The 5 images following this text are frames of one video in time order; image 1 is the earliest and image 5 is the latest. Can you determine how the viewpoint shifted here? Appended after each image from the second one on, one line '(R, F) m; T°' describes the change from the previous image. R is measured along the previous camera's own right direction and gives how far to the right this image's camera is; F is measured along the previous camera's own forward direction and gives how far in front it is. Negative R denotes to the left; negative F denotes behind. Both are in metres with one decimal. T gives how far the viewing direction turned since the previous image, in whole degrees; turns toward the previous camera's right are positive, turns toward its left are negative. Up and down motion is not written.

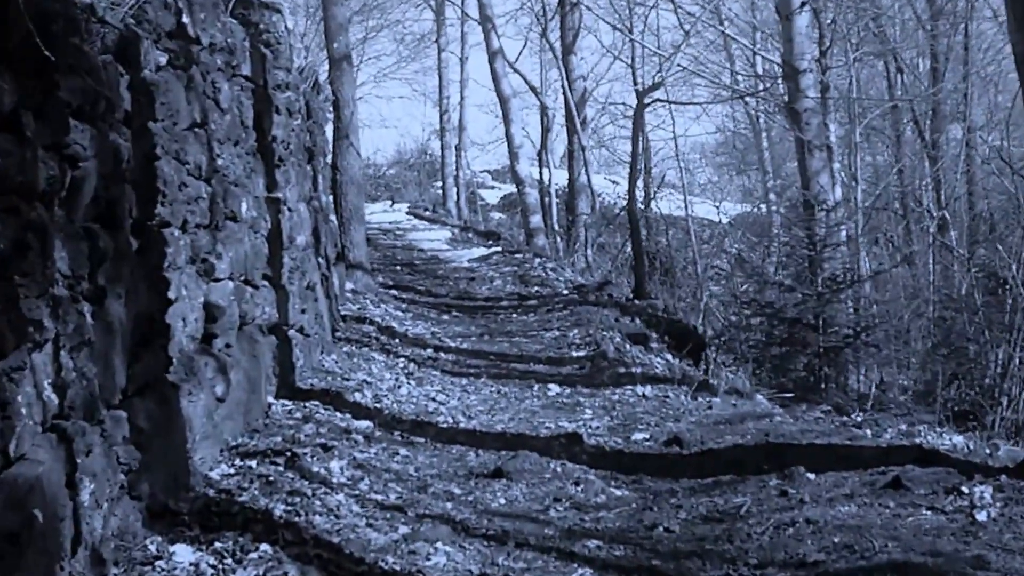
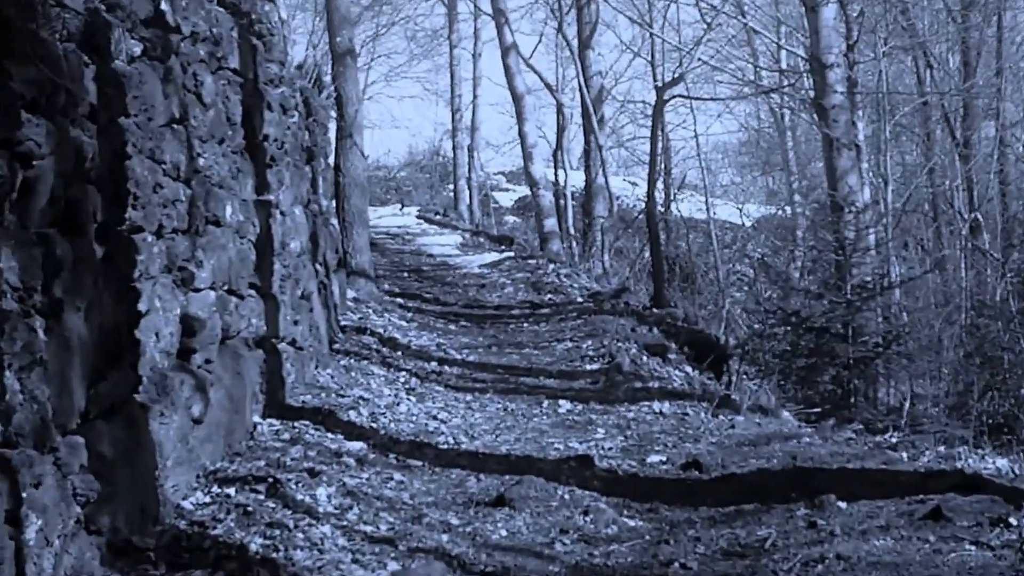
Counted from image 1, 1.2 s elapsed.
(+0.1, +0.5) m; -1°
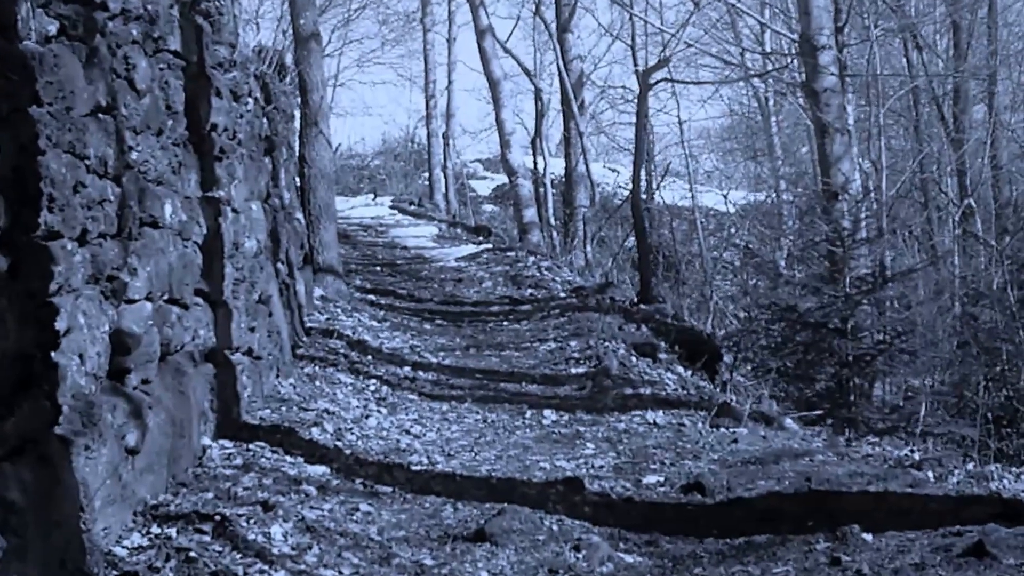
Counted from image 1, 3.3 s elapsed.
(0.0, +0.7) m; +1°
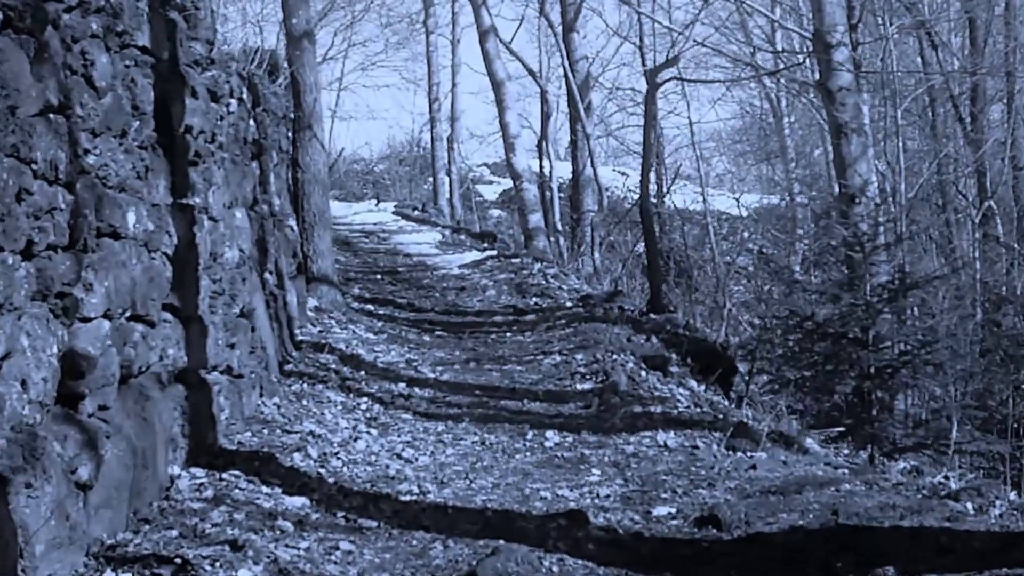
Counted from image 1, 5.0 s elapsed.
(+0.1, +0.5) m; -1°
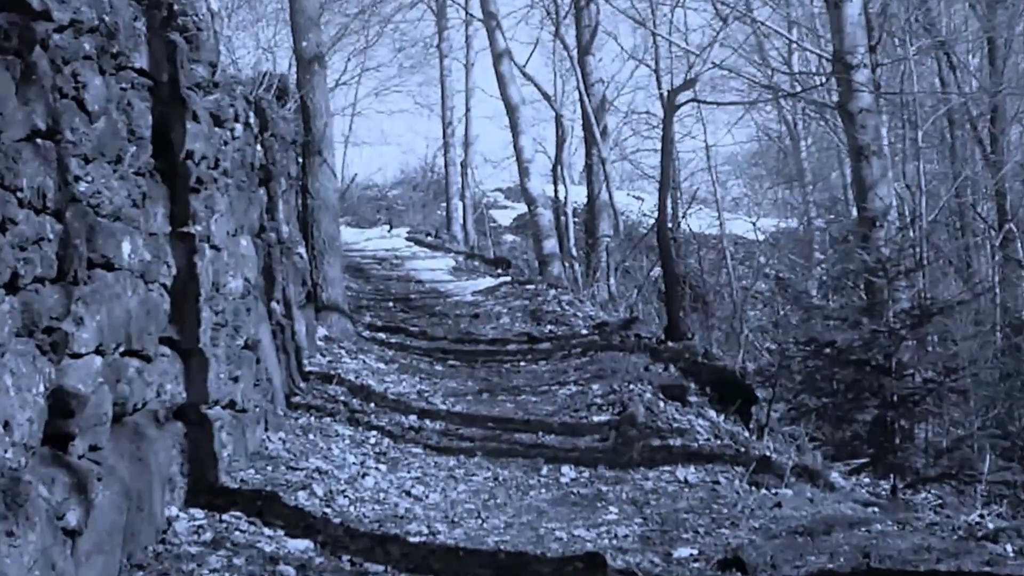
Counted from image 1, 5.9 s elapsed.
(0.0, +0.3) m; -1°
